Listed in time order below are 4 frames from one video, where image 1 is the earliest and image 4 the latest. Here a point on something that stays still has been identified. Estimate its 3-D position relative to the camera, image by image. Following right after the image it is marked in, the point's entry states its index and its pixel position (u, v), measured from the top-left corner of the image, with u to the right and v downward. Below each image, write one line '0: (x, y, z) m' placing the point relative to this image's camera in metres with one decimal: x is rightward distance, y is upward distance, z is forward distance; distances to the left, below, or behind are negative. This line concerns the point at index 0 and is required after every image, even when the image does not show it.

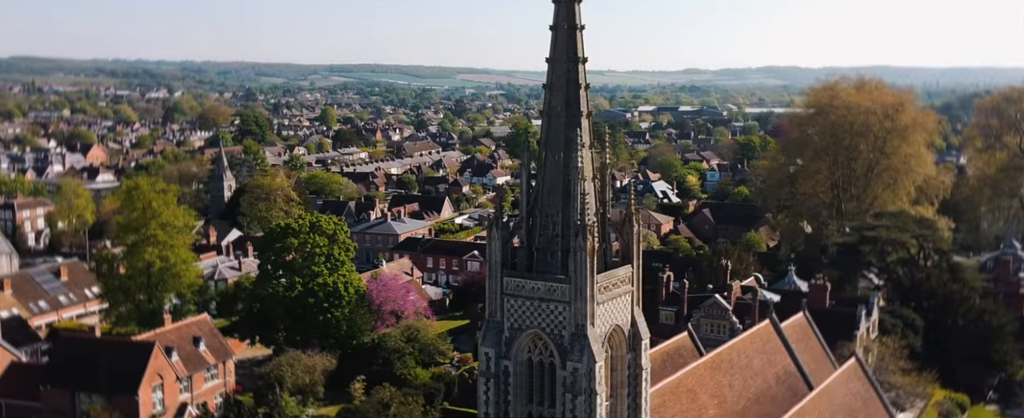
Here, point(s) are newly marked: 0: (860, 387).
0: (+8.3, -4.1, +21.0) m
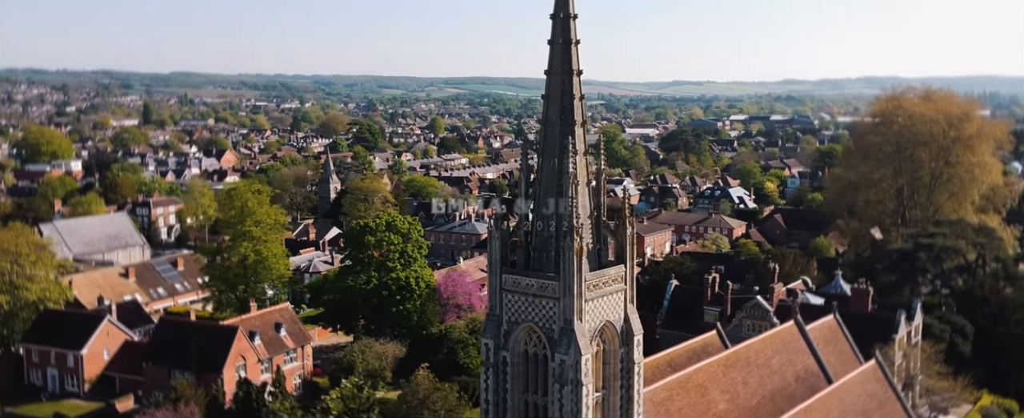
0: (+8.8, -4.3, +20.9) m
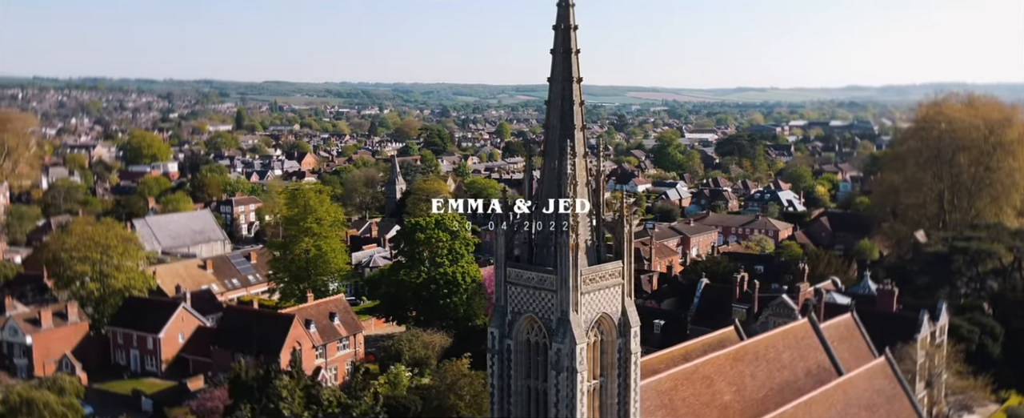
0: (+9.1, -4.4, +21.1) m
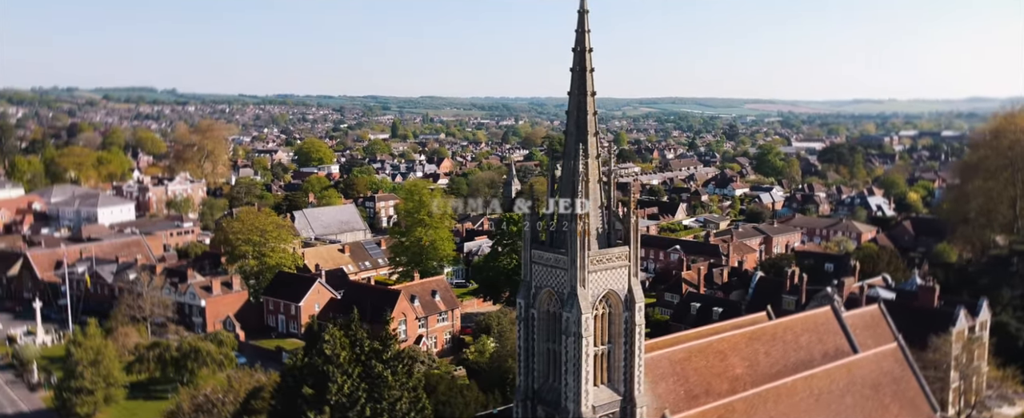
0: (+9.9, -4.2, +22.5) m
